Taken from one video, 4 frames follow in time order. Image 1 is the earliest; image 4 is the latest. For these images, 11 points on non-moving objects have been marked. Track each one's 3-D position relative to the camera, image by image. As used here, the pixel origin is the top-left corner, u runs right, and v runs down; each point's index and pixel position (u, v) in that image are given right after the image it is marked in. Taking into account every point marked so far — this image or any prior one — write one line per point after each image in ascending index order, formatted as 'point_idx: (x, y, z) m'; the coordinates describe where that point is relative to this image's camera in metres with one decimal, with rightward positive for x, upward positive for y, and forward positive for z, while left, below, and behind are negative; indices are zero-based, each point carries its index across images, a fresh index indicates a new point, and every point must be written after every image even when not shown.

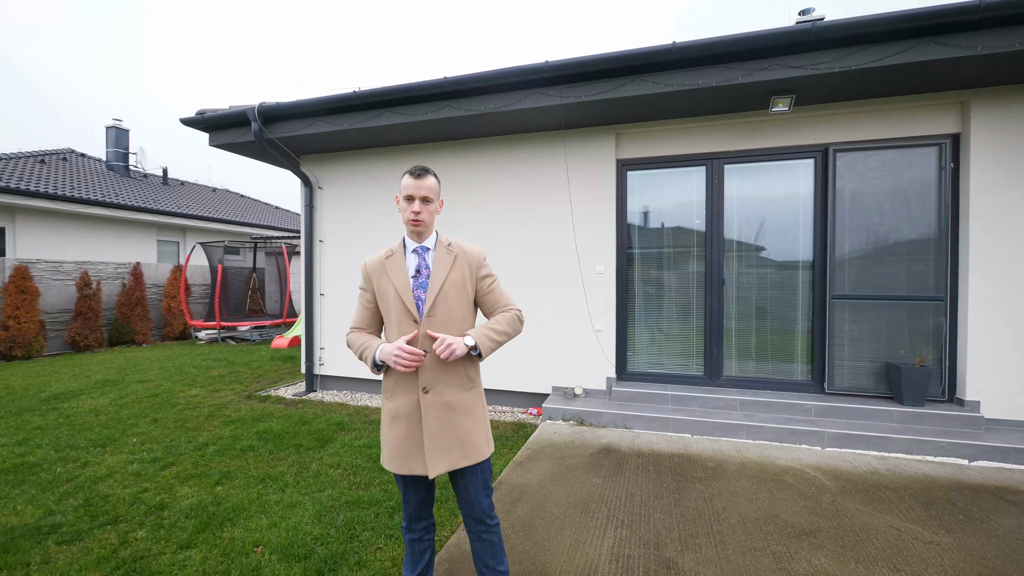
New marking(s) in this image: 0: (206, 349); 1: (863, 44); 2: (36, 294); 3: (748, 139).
0: (-5.4, -1.1, +7.7) m
1: (+2.3, +1.6, +2.9) m
2: (-7.5, -0.1, +6.9) m
3: (+2.0, +1.3, +3.7) m
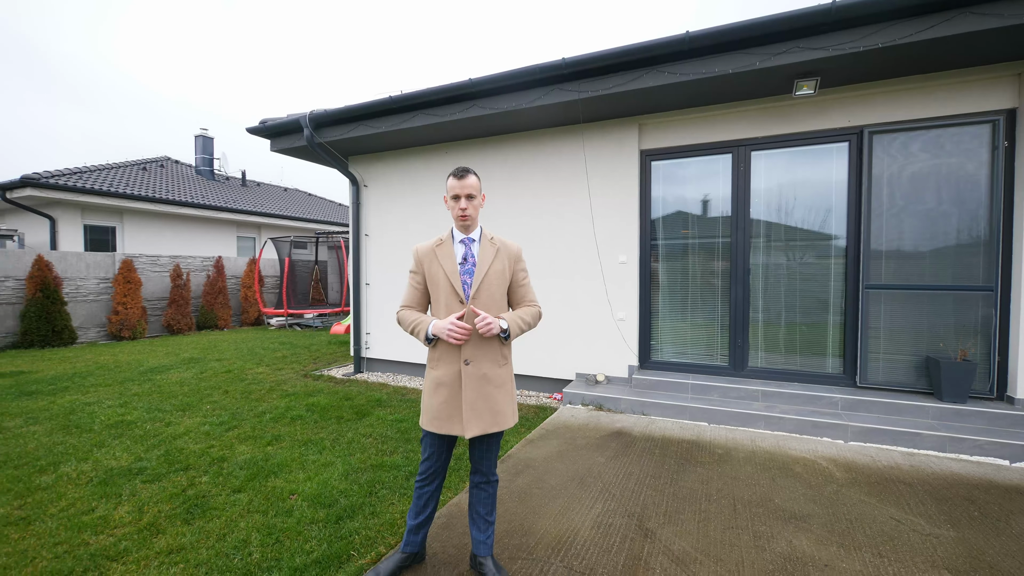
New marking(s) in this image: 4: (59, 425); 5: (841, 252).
0: (-4.6, -0.9, +8.6) m
1: (+2.4, +1.7, +2.7) m
2: (-6.8, +0.1, +8.0) m
3: (+2.2, +1.4, +3.6) m
4: (-3.4, -1.0, +3.3) m
5: (+2.6, +0.3, +3.5) m
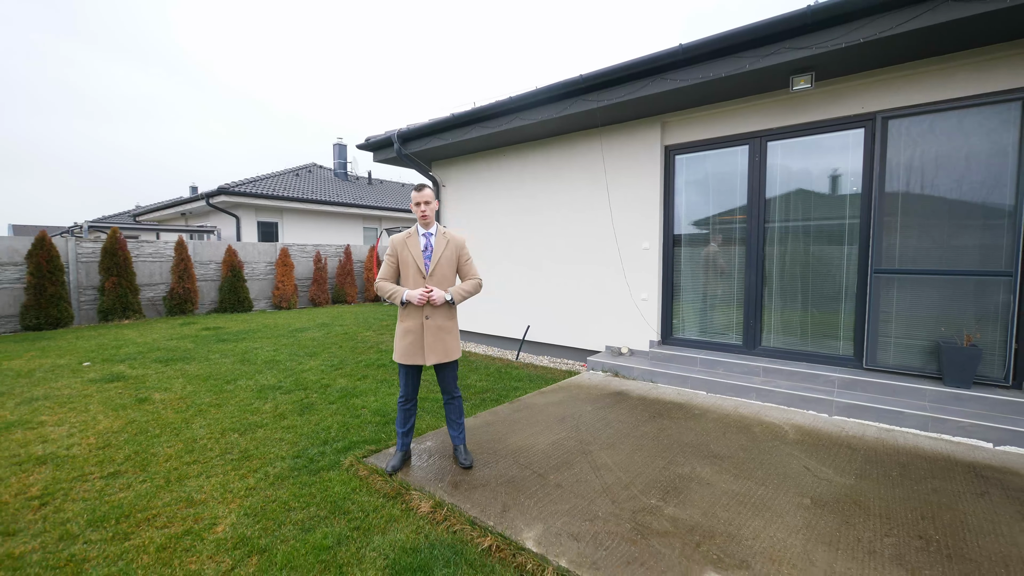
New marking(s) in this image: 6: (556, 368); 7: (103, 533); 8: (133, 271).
0: (-2.9, -0.5, +10.4) m
1: (+2.4, +1.8, +2.8) m
2: (-5.2, +0.5, +10.4) m
3: (+2.4, +1.5, +3.8) m
4: (-3.1, -0.8, +4.9) m
5: (+2.8, +0.4, +3.6) m
6: (+0.5, -0.9, +4.8) m
7: (-1.8, -1.1, +1.9) m
8: (-7.0, +0.3, +8.1) m
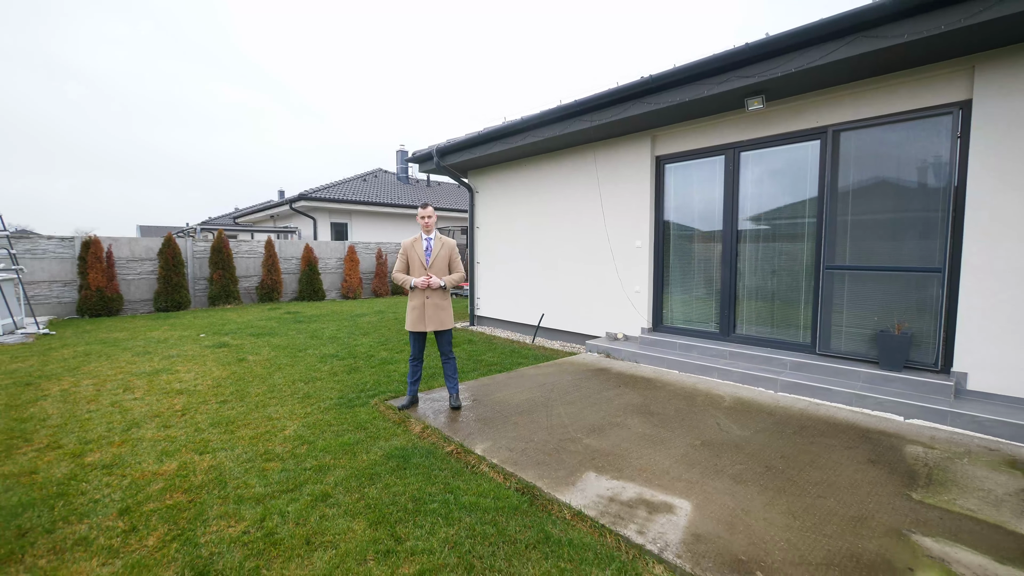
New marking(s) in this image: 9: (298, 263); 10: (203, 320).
0: (-1.9, -0.3, +11.6) m
1: (+2.2, +1.8, +3.3) m
2: (-4.2, +0.7, +11.9) m
3: (+2.4, +1.6, +4.2) m
4: (-2.9, -0.7, +6.2) m
5: (+2.8, +0.5, +4.0) m
6: (+0.6, -0.8, +5.6) m
7: (-2.0, -1.0, +3.1) m
8: (-6.3, +0.5, +9.9) m
9: (-5.5, +0.7, +11.2) m
10: (-5.4, -0.6, +7.6) m
